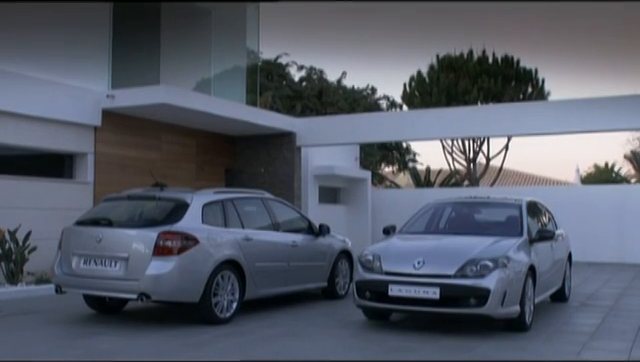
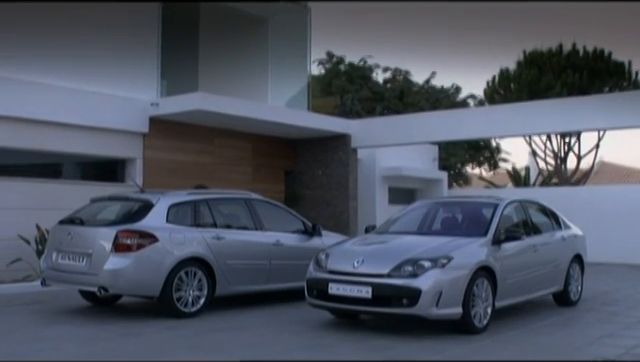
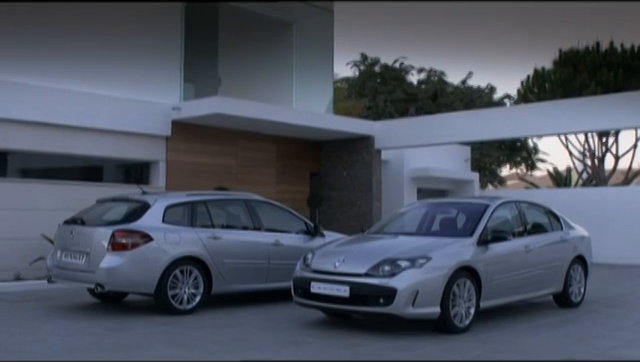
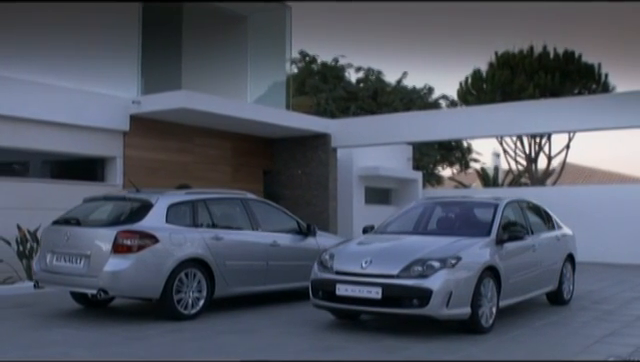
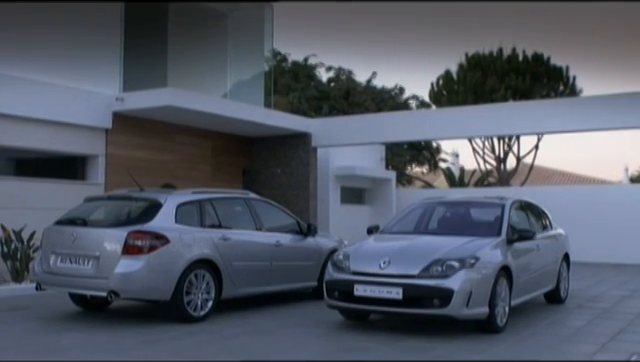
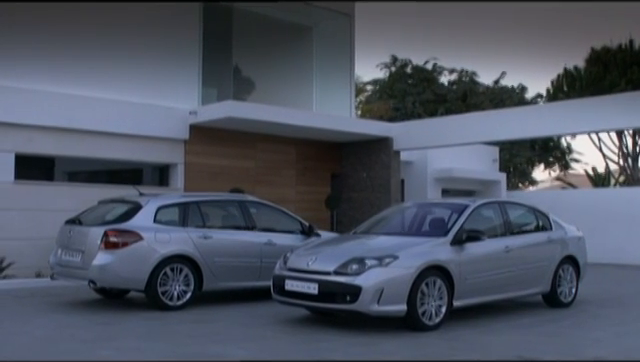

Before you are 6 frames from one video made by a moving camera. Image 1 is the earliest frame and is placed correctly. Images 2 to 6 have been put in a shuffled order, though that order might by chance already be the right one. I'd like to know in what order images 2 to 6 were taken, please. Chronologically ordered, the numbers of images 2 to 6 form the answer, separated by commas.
5, 4, 2, 3, 6
